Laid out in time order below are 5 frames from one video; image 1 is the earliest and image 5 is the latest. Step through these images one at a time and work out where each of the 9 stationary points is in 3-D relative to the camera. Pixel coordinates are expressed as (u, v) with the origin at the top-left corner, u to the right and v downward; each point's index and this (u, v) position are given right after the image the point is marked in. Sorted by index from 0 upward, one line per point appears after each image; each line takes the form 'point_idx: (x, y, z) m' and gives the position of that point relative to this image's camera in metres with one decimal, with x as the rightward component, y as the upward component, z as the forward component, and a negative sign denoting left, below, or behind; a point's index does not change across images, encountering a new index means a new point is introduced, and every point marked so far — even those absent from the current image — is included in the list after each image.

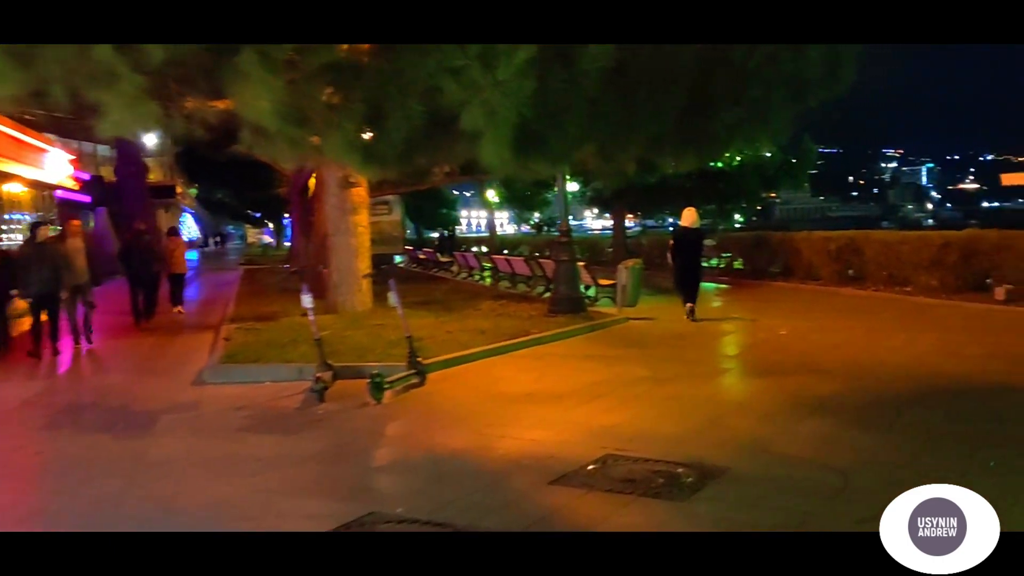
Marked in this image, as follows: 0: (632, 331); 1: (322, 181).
0: (+1.9, -0.7, +14.7) m
1: (-3.4, +1.9, +16.8) m
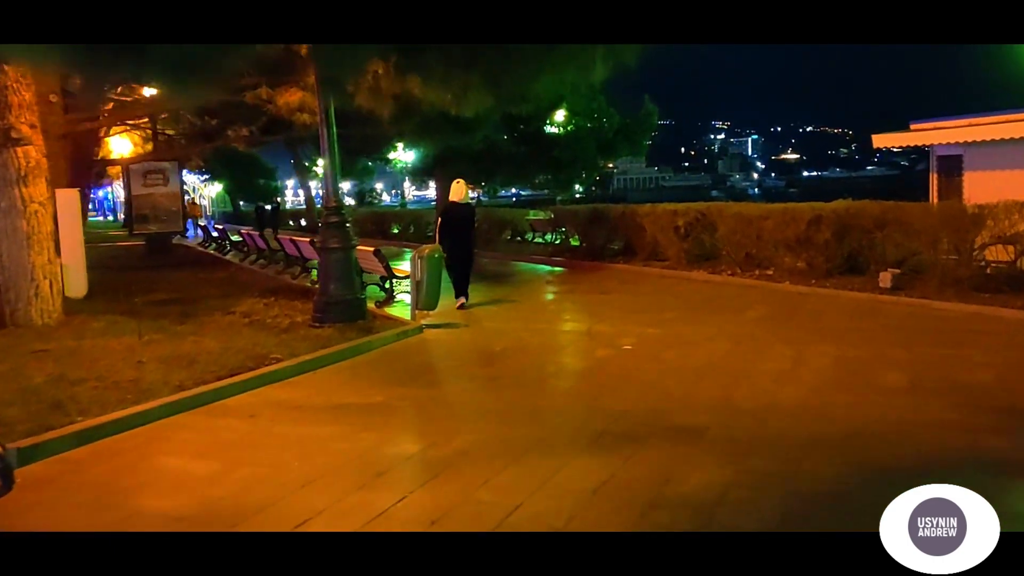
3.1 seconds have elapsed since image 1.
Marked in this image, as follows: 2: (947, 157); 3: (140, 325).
0: (-1.0, -0.7, +10.4) m
1: (-6.6, +1.8, +11.5) m
2: (+8.3, +2.5, +18.0) m
3: (-4.8, -0.5, +12.2) m
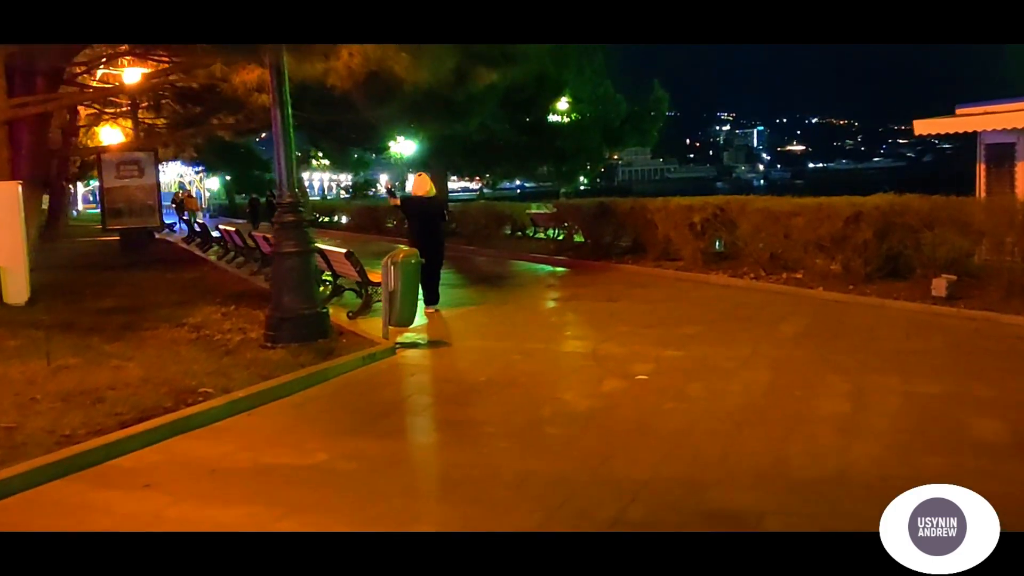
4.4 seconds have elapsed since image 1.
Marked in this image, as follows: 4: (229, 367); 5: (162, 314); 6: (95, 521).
0: (-1.1, -0.8, +8.5) m
1: (-6.7, +1.7, +9.6) m
2: (+8.3, +2.4, +16.0) m
3: (-4.9, -0.6, +10.3) m
4: (-2.6, -0.7, +8.8) m
5: (-4.9, -0.4, +13.0) m
6: (-2.3, -1.2, +5.2) m
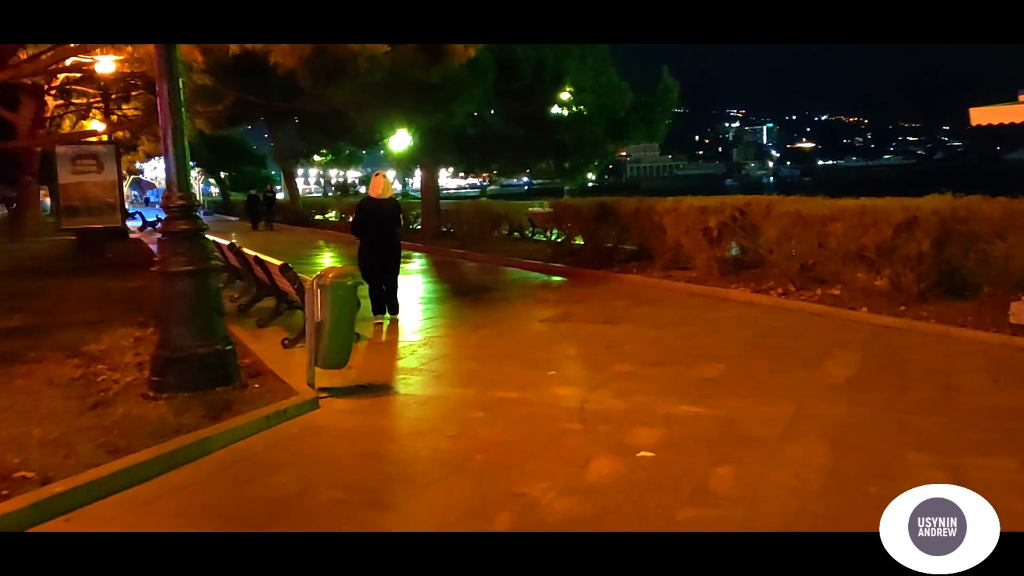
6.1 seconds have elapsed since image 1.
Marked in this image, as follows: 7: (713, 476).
0: (-1.4, -1.1, +6.1) m
1: (-7.0, +1.5, +7.3) m
2: (+8.1, +2.2, +13.6) m
3: (-5.2, -0.8, +8.0) m
4: (-2.9, -1.0, +6.4) m
5: (-5.1, -0.6, +10.7) m
6: (-2.7, -1.5, +2.9) m
7: (+1.2, -1.1, +5.6) m
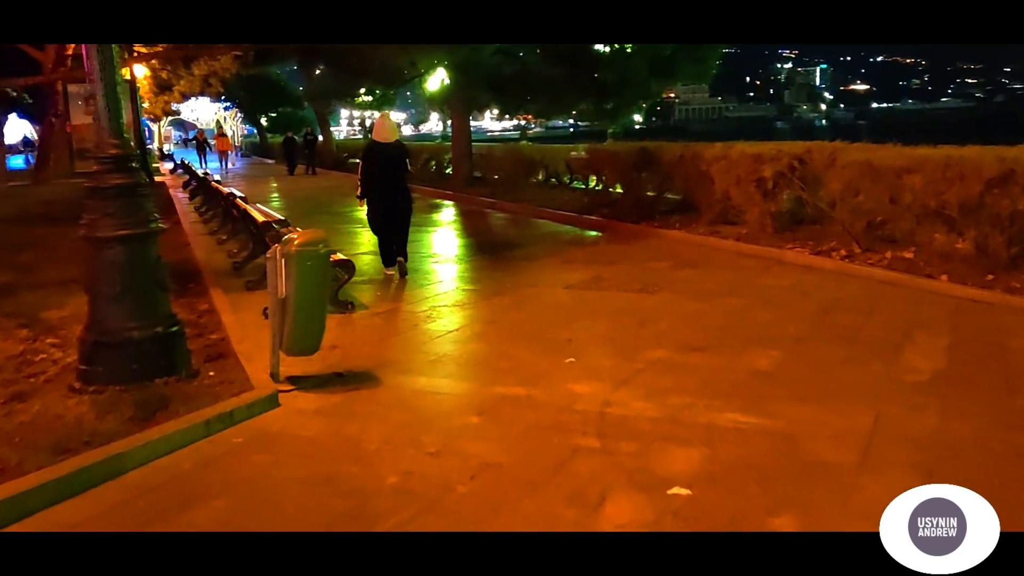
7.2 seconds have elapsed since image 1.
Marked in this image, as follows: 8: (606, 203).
0: (-1.4, -1.0, +4.8) m
1: (-6.9, +1.7, +6.1) m
2: (+8.4, +2.6, +11.6) m
3: (-5.1, -0.6, +6.8) m
4: (-3.0, -0.8, +5.2) m
5: (-4.9, -0.1, +9.5) m
6: (-2.8, -1.6, +1.7) m
7: (+1.1, -1.0, +4.1) m
8: (+1.7, +1.6, +17.6) m
